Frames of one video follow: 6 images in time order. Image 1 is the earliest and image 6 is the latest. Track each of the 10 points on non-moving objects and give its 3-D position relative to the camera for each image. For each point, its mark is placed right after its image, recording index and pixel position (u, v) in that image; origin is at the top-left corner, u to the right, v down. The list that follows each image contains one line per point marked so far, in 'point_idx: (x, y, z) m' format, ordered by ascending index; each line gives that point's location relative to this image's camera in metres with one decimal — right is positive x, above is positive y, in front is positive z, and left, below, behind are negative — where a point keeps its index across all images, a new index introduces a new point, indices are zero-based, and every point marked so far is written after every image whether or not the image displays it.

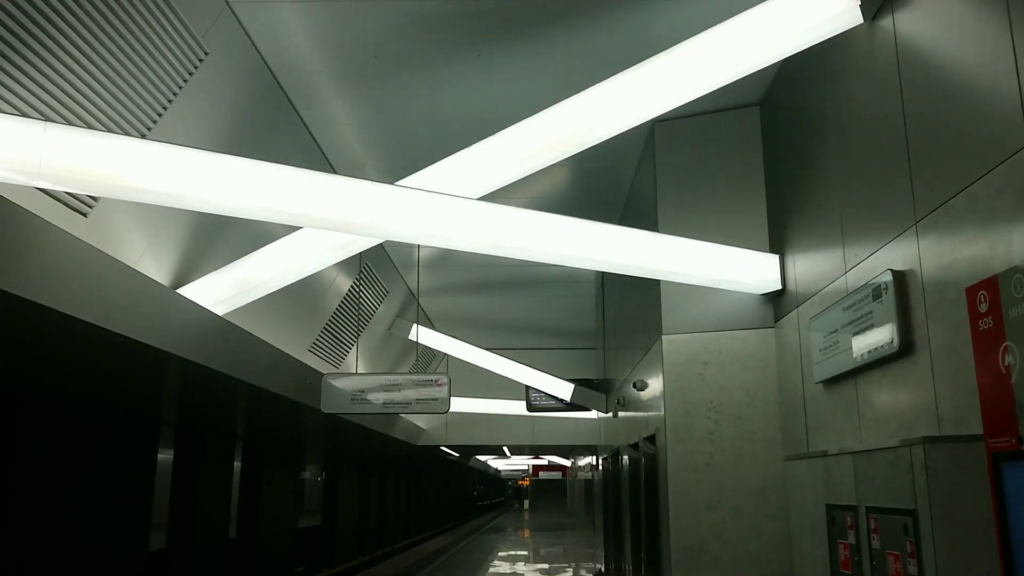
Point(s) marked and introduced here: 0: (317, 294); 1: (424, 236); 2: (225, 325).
0: (-1.9, -0.1, +8.3) m
1: (-0.4, +0.3, +4.1) m
2: (-2.1, -0.3, +6.1) m
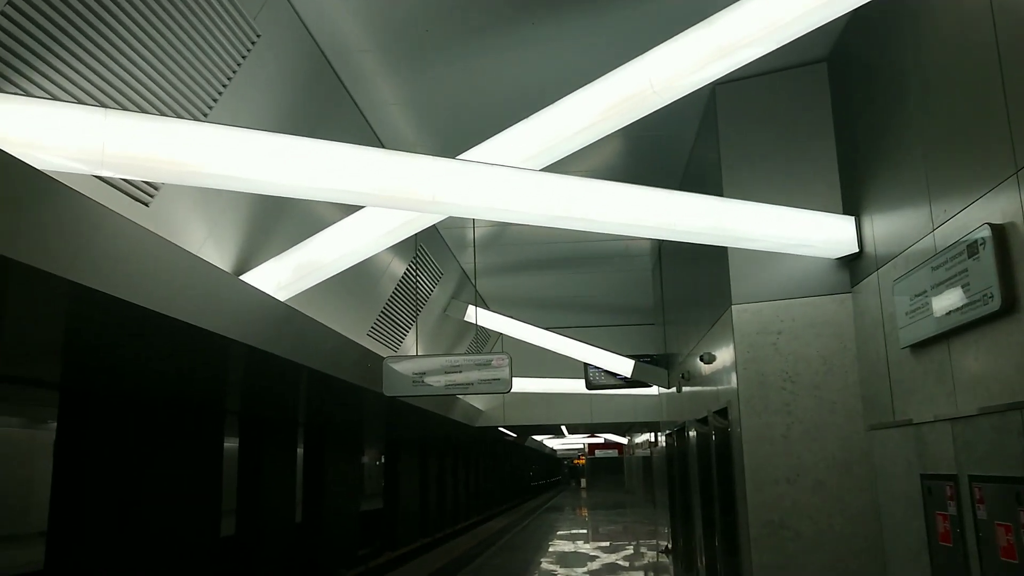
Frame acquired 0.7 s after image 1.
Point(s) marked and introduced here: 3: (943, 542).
0: (-1.3, +0.1, +8.2) m
1: (-0.1, +0.4, +4.0) m
2: (-1.6, -0.2, +6.1) m
3: (+2.0, -1.2, +4.0) m
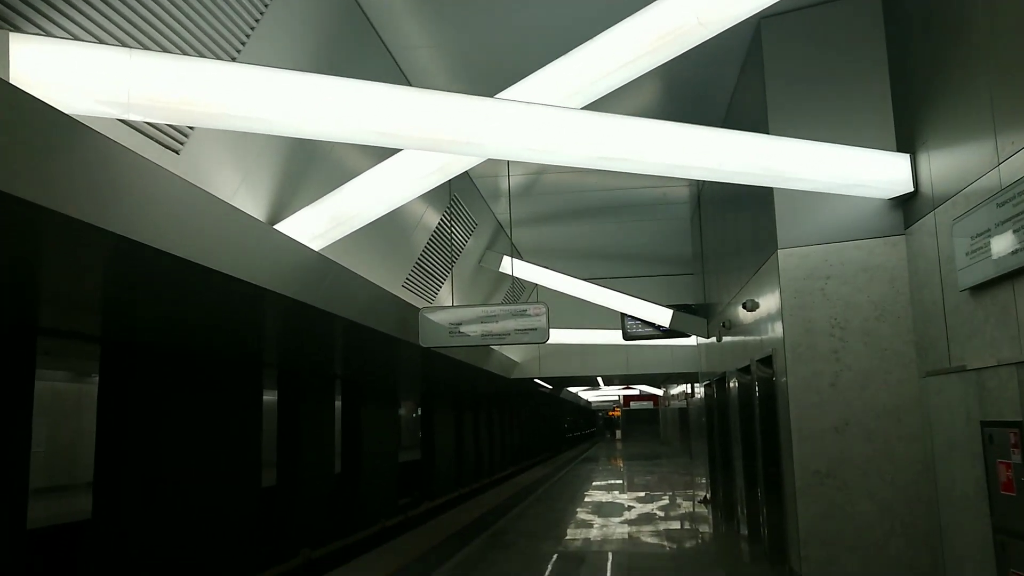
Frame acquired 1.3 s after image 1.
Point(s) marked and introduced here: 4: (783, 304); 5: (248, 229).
0: (-1.0, +0.6, +8.1) m
1: (+0.1, +0.6, +3.9) m
2: (-1.4, +0.2, +6.0) m
3: (+2.2, -0.9, +3.8) m
4: (+1.9, -0.1, +5.9) m
5: (-1.6, +0.4, +5.0) m
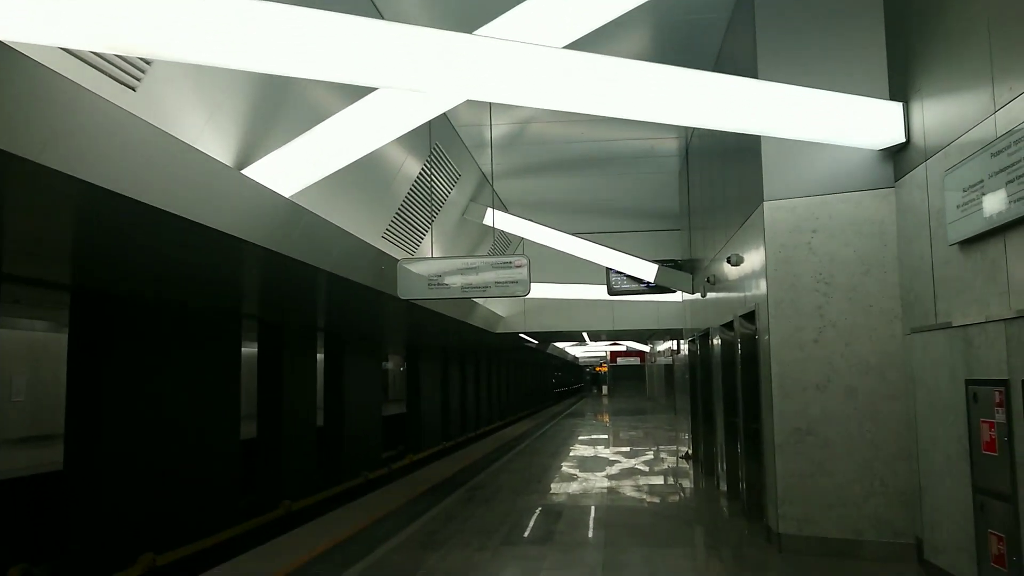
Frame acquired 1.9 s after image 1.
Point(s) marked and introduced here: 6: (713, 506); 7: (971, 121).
0: (-1.2, +1.0, +7.9) m
1: (-0.1, +0.9, +3.6) m
2: (-1.5, +0.5, +5.8) m
3: (+2.1, -0.7, +3.7) m
4: (+1.7, +0.2, +5.8) m
5: (-1.7, +0.7, +4.8) m
6: (+2.0, -2.2, +8.4) m
7: (+2.2, +0.8, +4.1) m
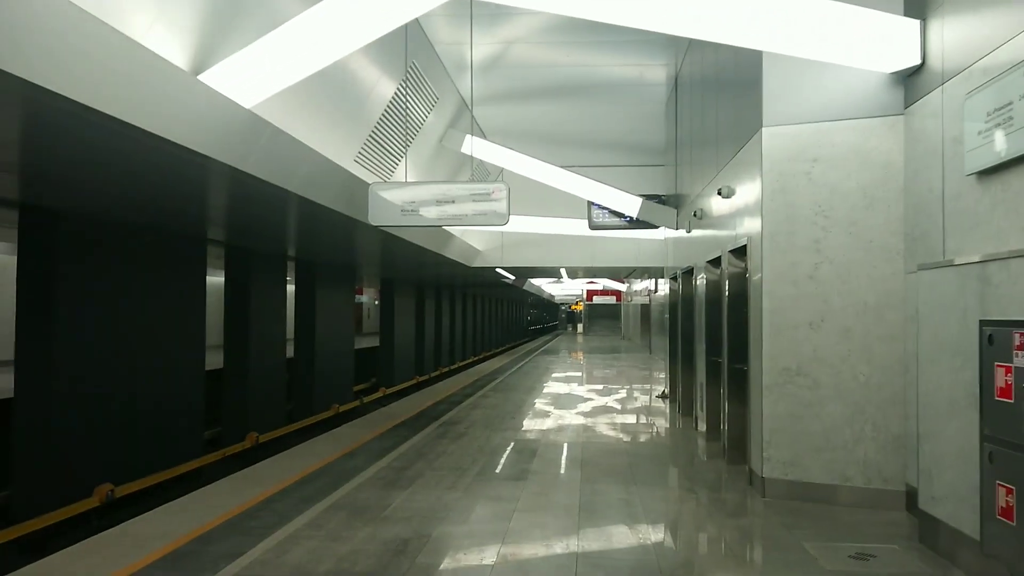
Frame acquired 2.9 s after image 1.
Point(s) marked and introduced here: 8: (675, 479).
0: (-1.3, +1.7, +7.4) m
1: (-0.1, +1.2, +3.2) m
2: (-1.6, +1.0, +5.4) m
3: (+2.0, -0.4, +3.5) m
4: (+1.6, +0.6, +5.4) m
5: (-1.8, +1.1, +4.3) m
6: (+1.7, -1.5, +8.2) m
7: (+2.1, +1.1, +3.7) m
8: (+1.3, -1.5, +6.5) m
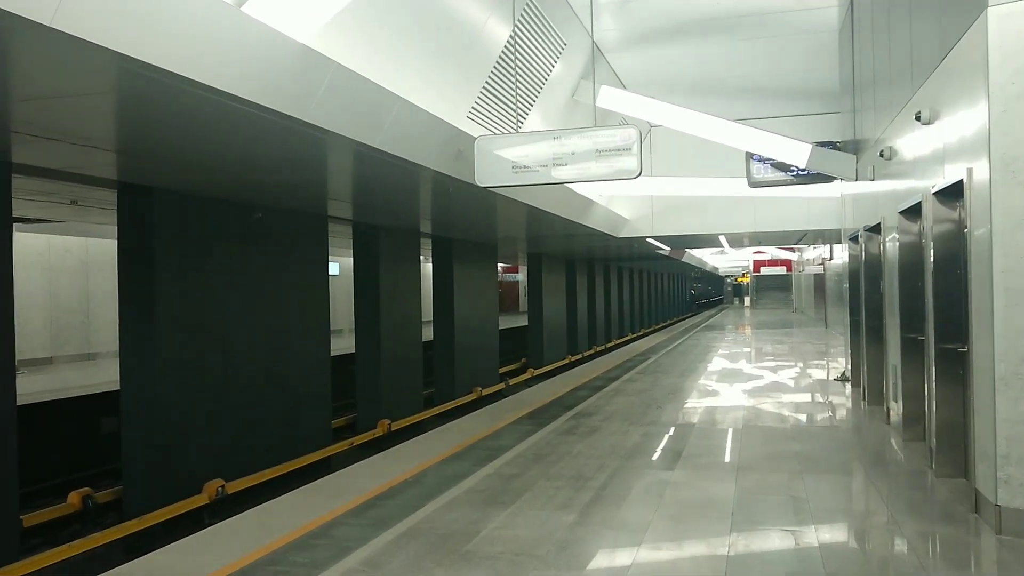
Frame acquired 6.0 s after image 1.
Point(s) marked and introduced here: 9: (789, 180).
0: (-0.3, +1.9, +6.4) m
1: (+0.1, +1.3, +2.1) m
2: (-1.0, +1.2, +4.5) m
3: (+2.2, -0.3, +1.9) m
4: (+2.2, +0.9, +3.9) m
5: (-1.4, +1.2, +3.5) m
6: (+2.9, -1.2, +6.7) m
7: (+2.4, +1.3, +2.1) m
8: (+2.1, -1.2, +5.1) m
9: (+3.7, +1.4, +11.1) m
